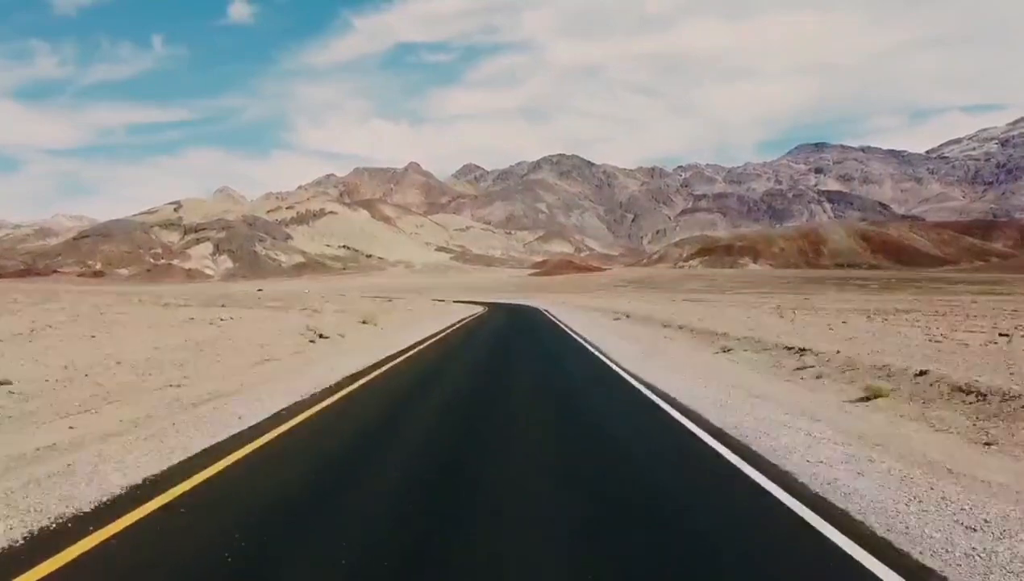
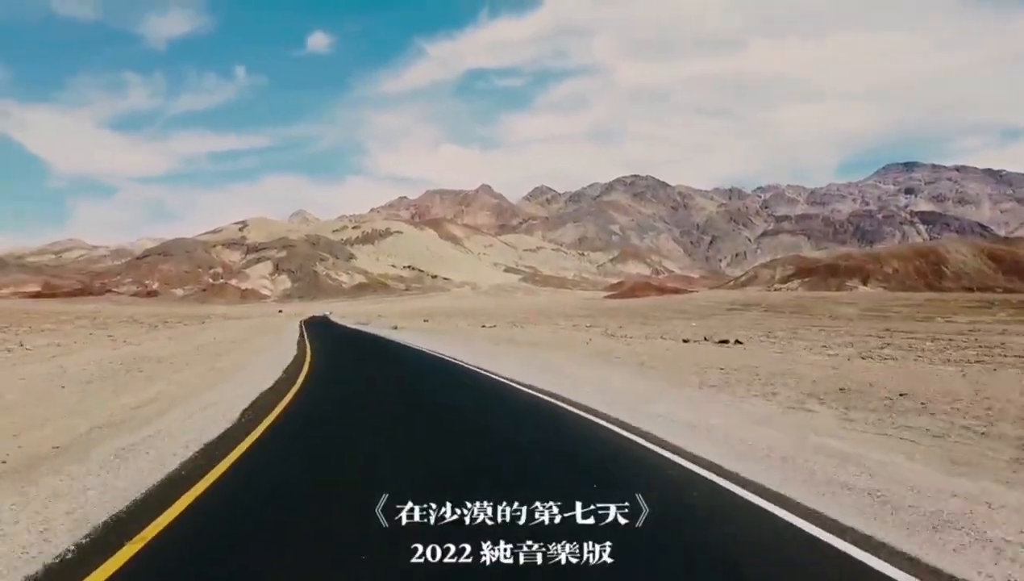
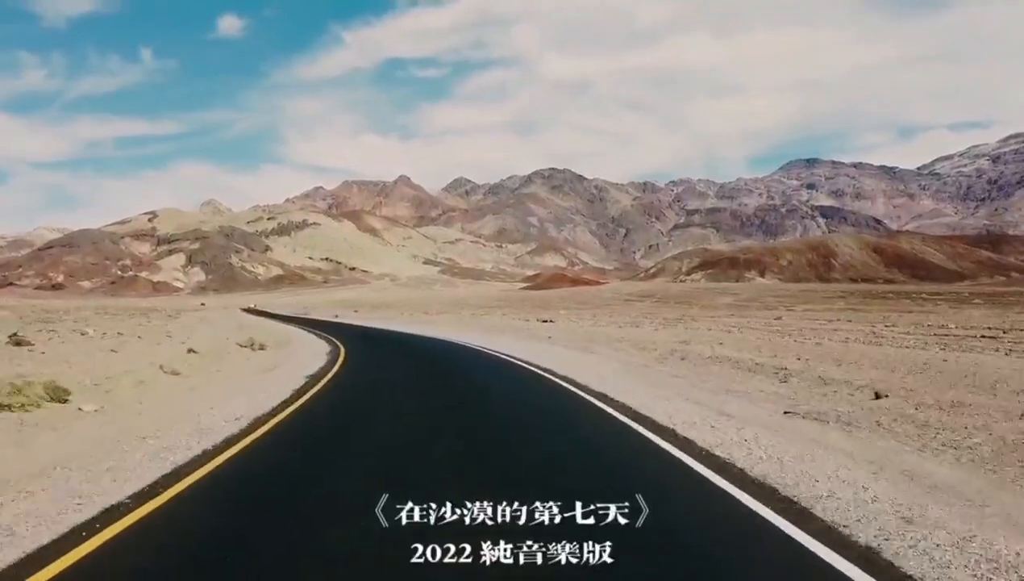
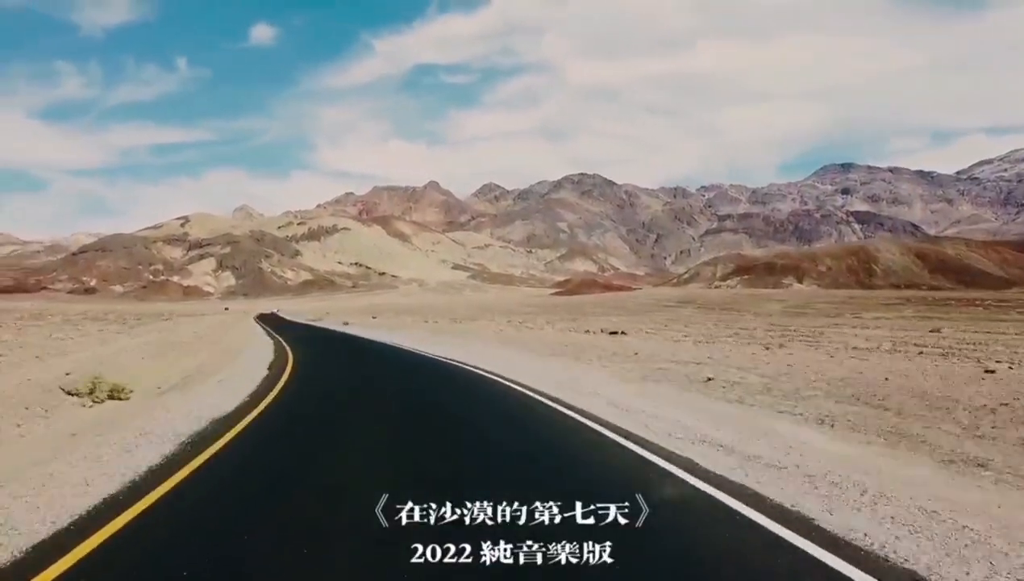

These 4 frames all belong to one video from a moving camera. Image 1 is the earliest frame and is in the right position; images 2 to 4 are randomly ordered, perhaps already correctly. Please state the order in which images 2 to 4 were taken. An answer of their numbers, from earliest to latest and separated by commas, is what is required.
3, 4, 2
